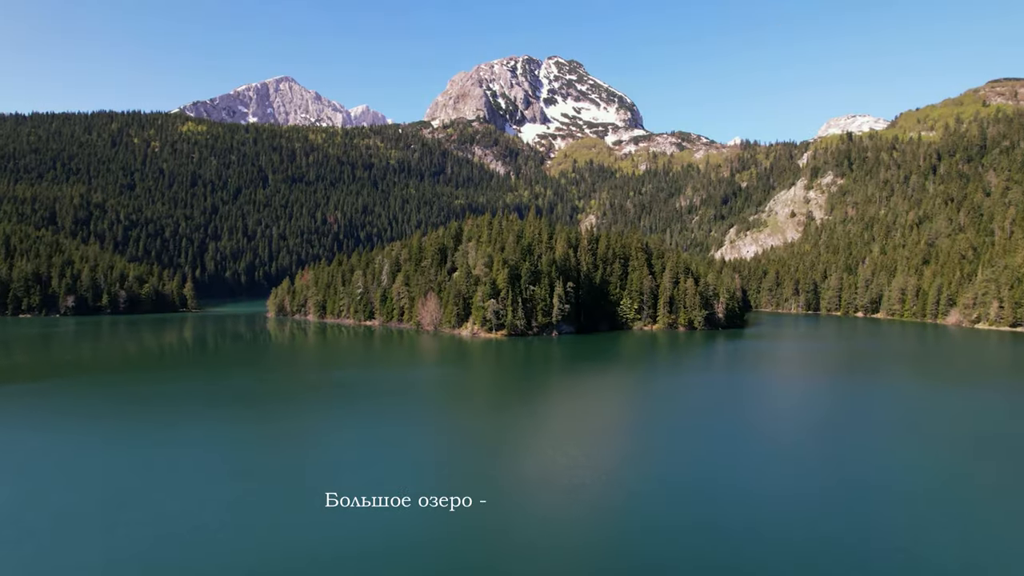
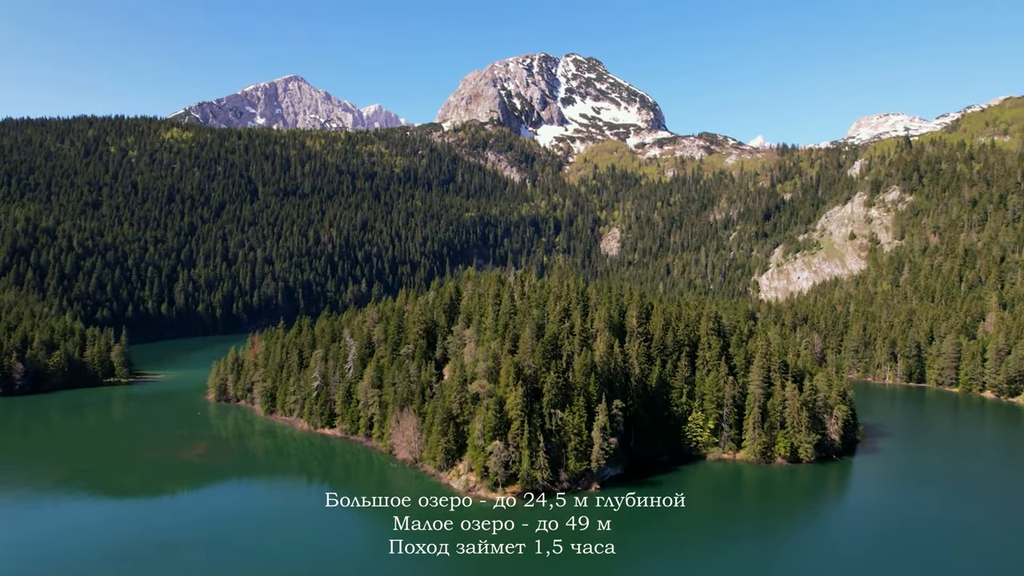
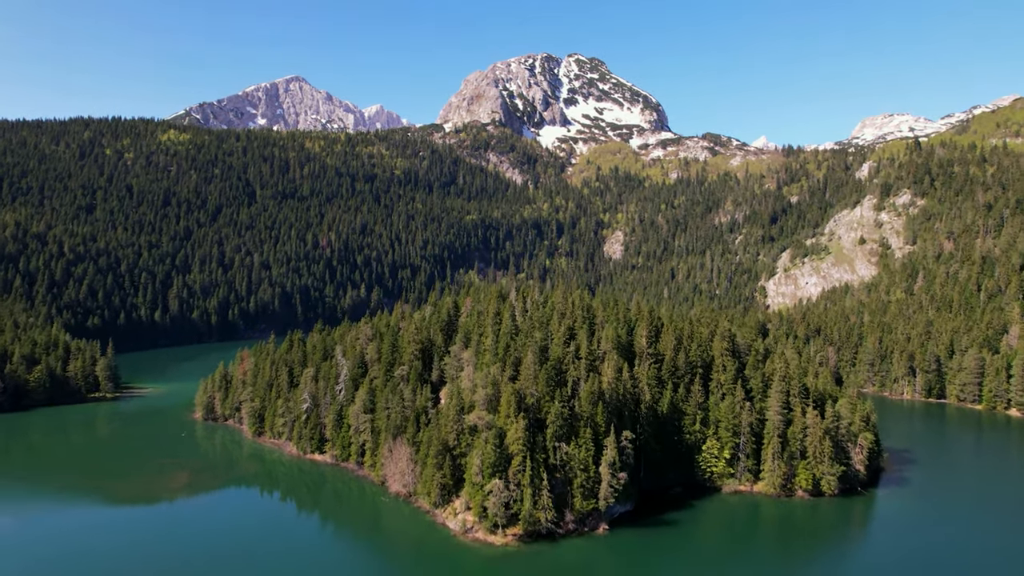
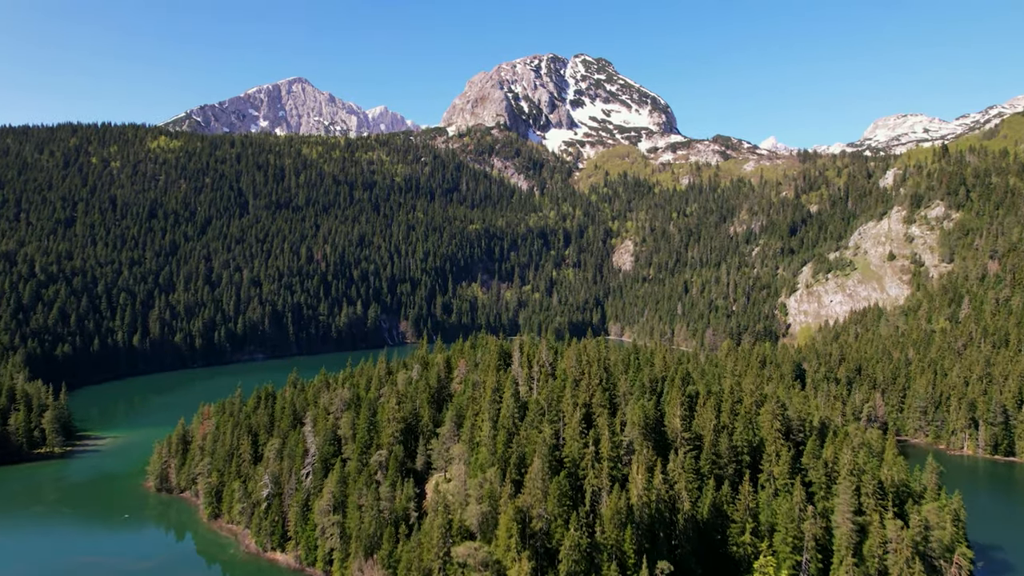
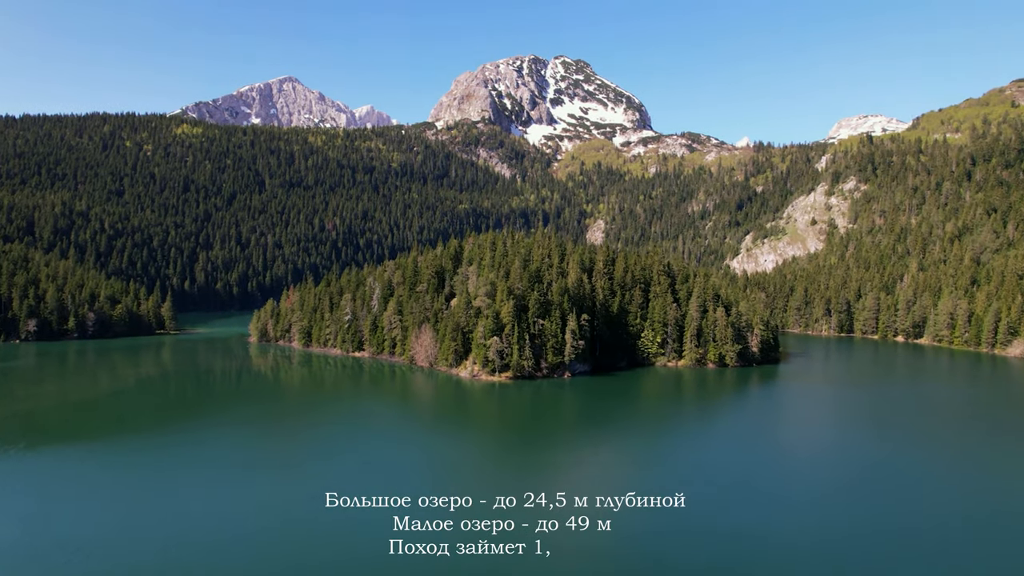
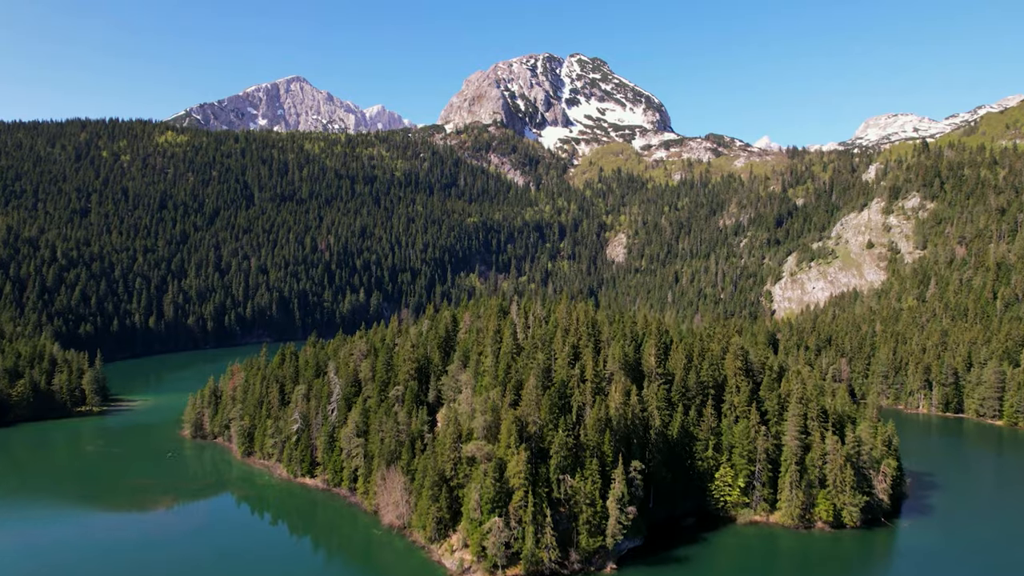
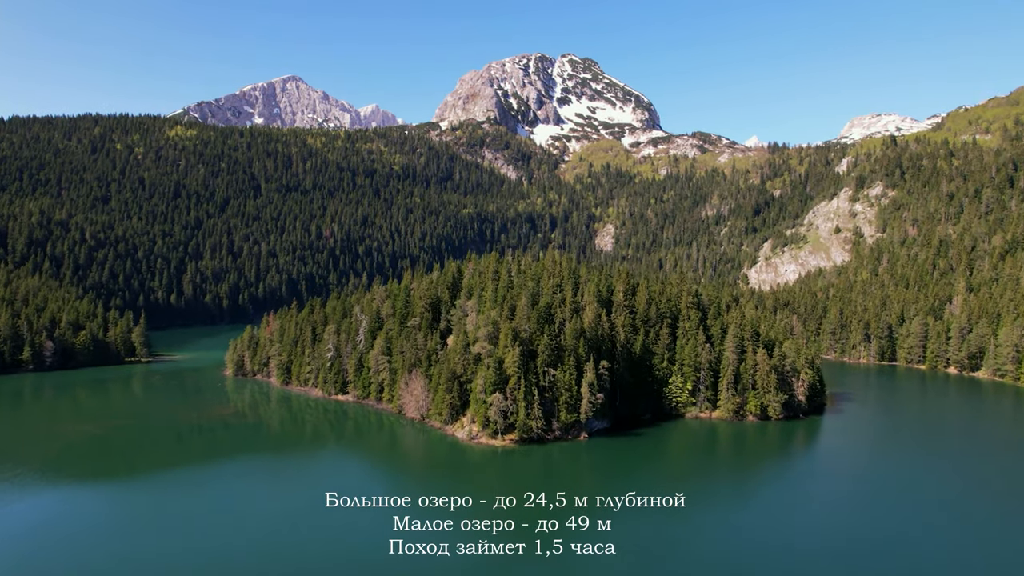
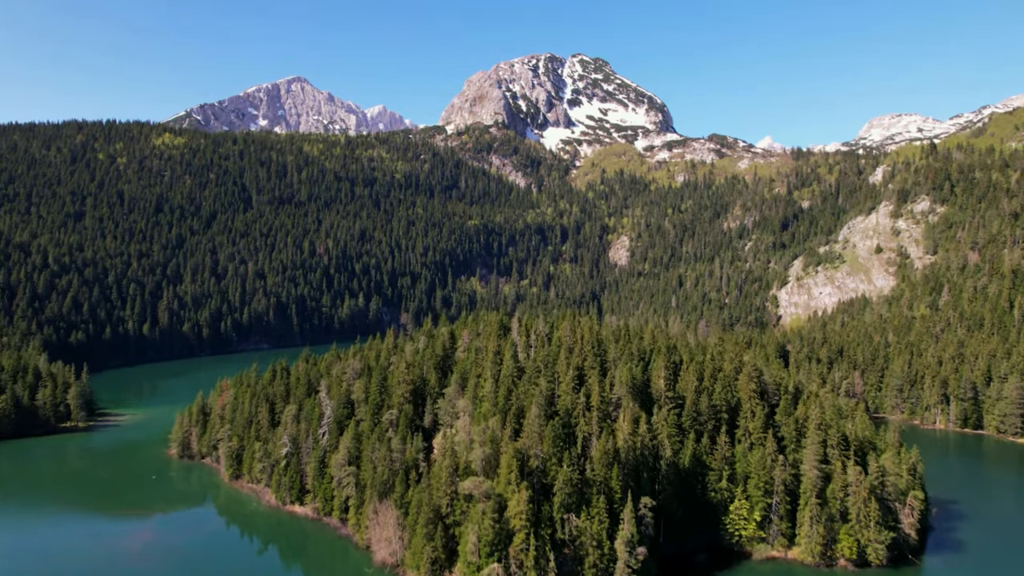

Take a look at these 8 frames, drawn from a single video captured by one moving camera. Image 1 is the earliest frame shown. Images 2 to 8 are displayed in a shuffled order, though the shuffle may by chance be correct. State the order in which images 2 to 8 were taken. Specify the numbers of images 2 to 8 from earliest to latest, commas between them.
5, 7, 2, 3, 6, 8, 4
